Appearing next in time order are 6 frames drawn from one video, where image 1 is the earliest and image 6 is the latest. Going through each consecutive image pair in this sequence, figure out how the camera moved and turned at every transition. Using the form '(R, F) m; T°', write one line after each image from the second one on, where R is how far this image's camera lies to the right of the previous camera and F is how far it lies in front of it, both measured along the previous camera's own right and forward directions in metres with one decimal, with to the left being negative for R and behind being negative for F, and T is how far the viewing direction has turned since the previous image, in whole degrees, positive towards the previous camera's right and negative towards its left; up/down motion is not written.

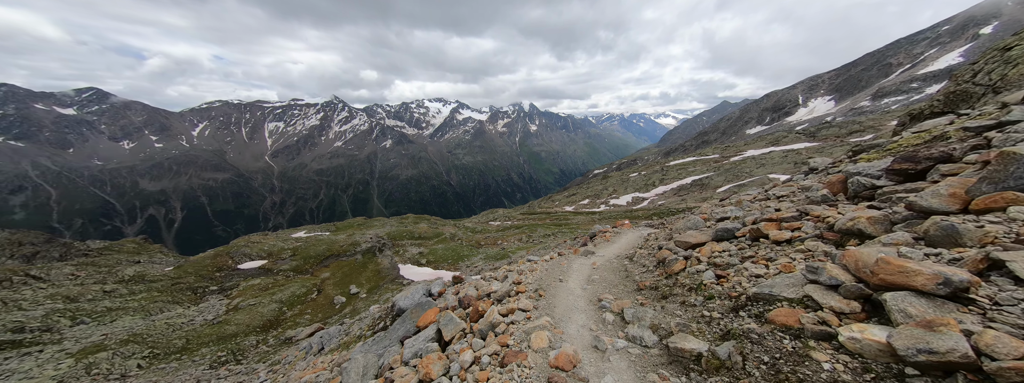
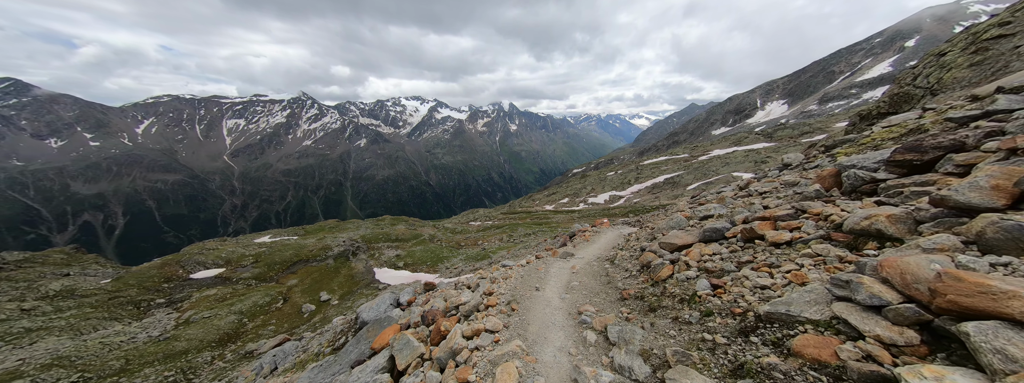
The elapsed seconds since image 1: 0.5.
(-2.0, -0.2) m; +5°
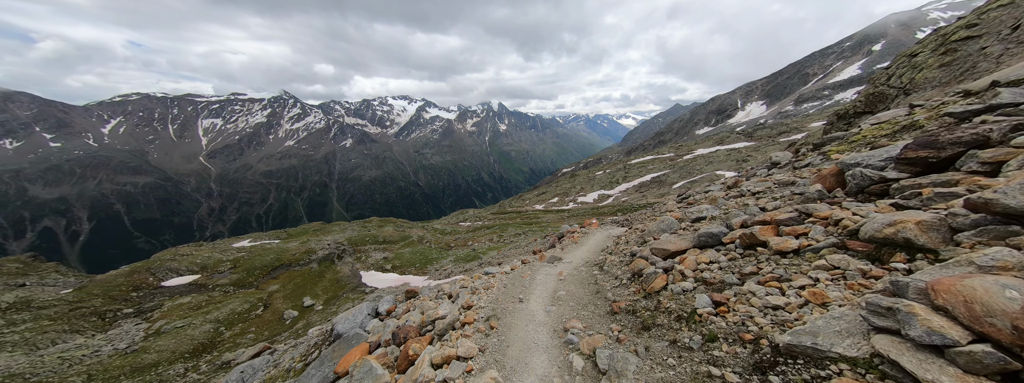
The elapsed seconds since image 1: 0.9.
(-1.0, 0.0) m; +2°
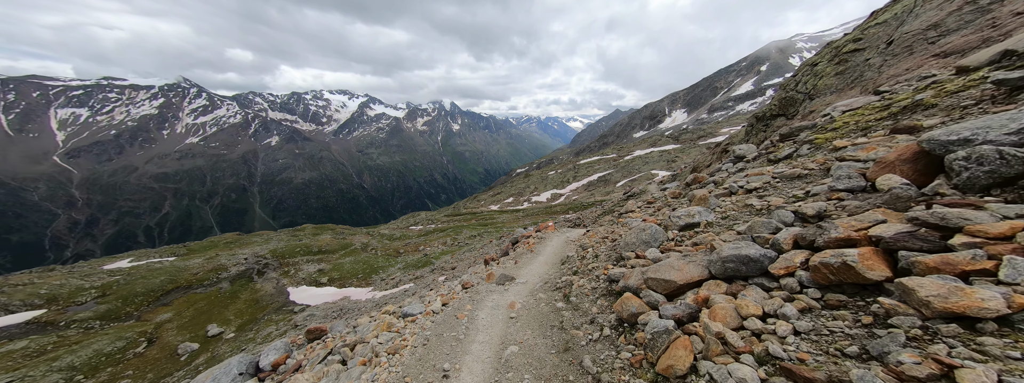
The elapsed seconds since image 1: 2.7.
(-4.7, +1.1) m; +11°
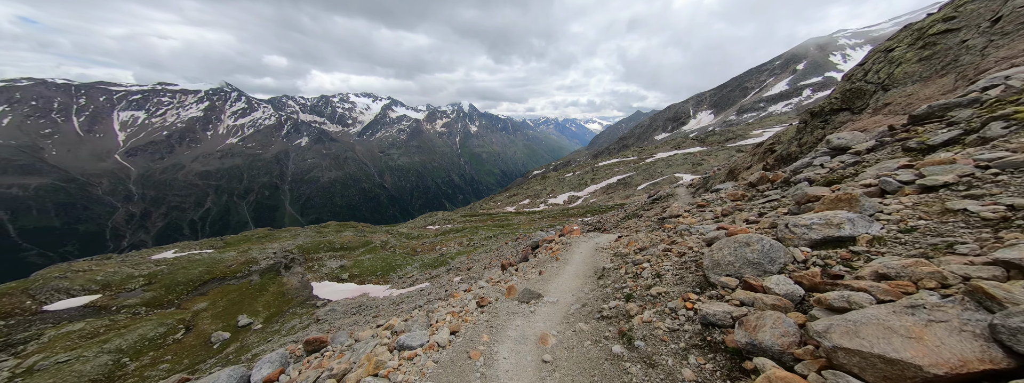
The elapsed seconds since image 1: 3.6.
(+1.7, -0.2) m; -4°
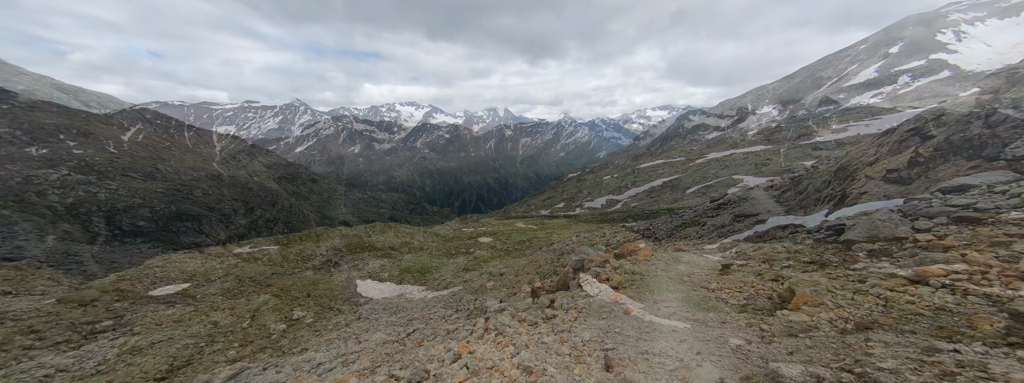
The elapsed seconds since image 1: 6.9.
(+3.3, +0.1) m; -8°
